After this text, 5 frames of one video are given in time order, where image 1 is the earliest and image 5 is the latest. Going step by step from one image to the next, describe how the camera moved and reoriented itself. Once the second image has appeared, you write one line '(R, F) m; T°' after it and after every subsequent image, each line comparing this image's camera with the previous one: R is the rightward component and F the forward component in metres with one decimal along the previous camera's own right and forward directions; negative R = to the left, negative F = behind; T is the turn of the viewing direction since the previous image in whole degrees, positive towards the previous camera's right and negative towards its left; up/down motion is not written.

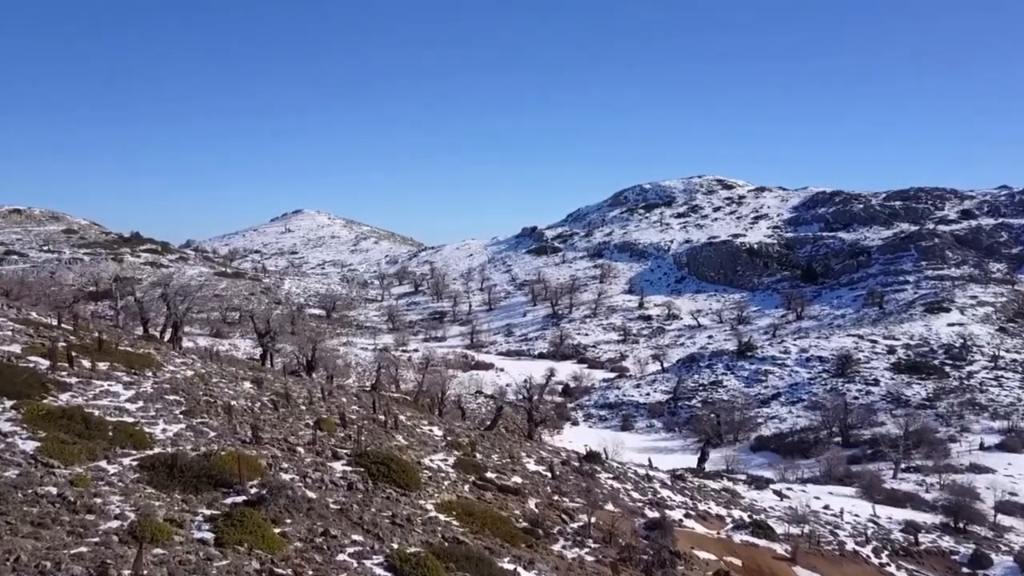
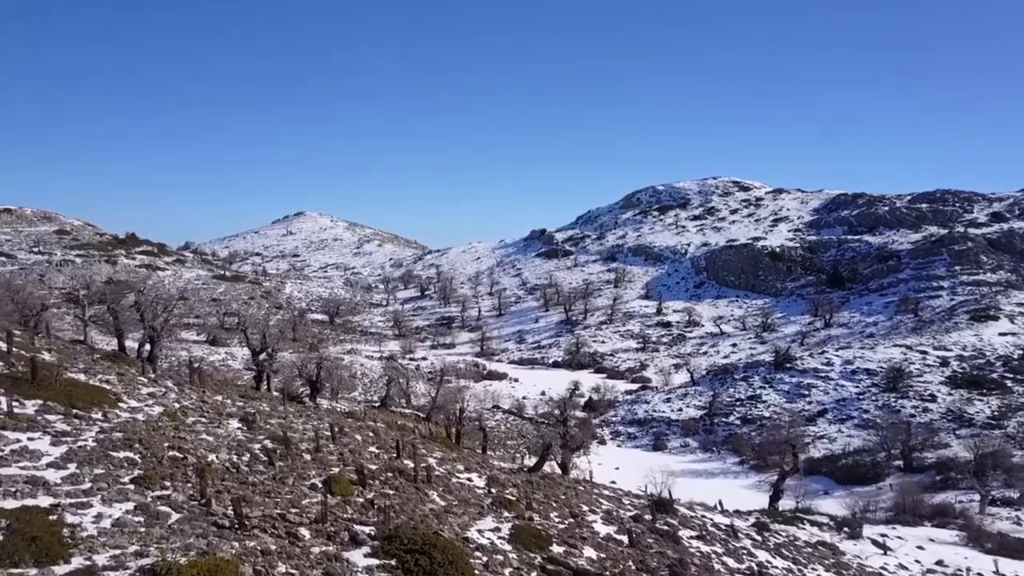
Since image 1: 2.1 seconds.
(-1.3, +3.7) m; 0°
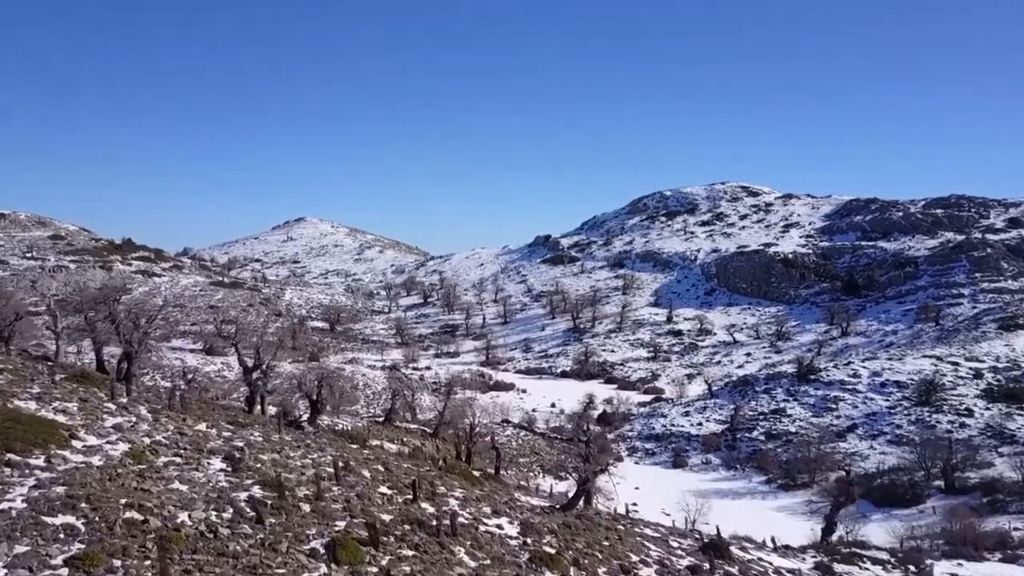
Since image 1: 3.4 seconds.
(-0.7, +2.1) m; 0°
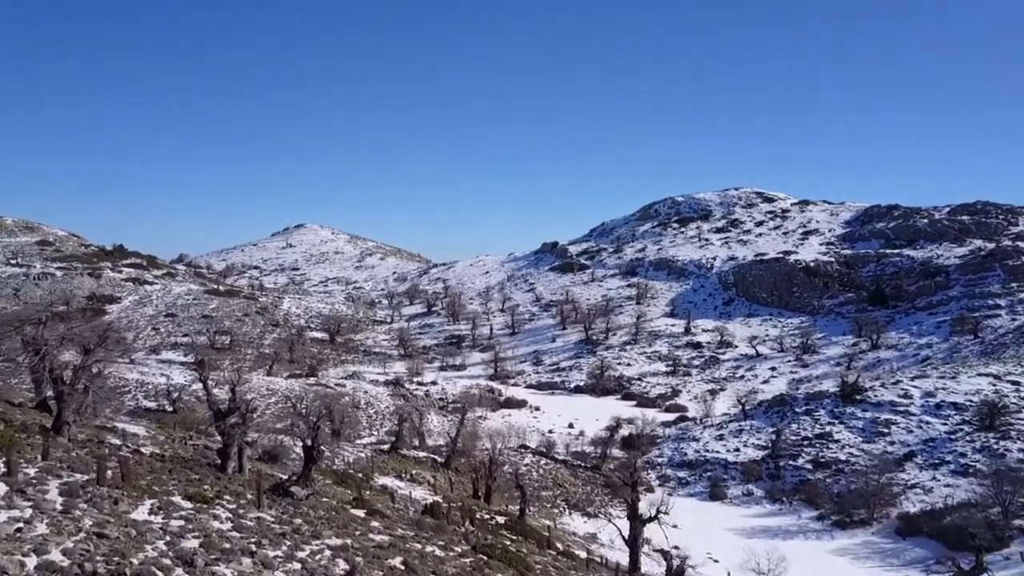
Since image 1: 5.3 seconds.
(-1.0, +3.7) m; 0°
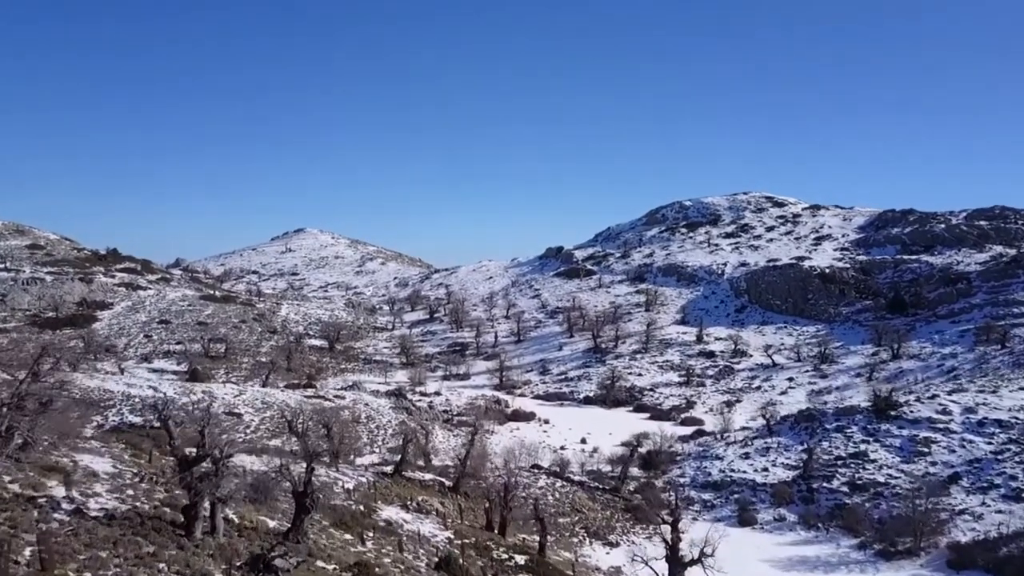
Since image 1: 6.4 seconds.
(-0.7, +2.4) m; 0°
